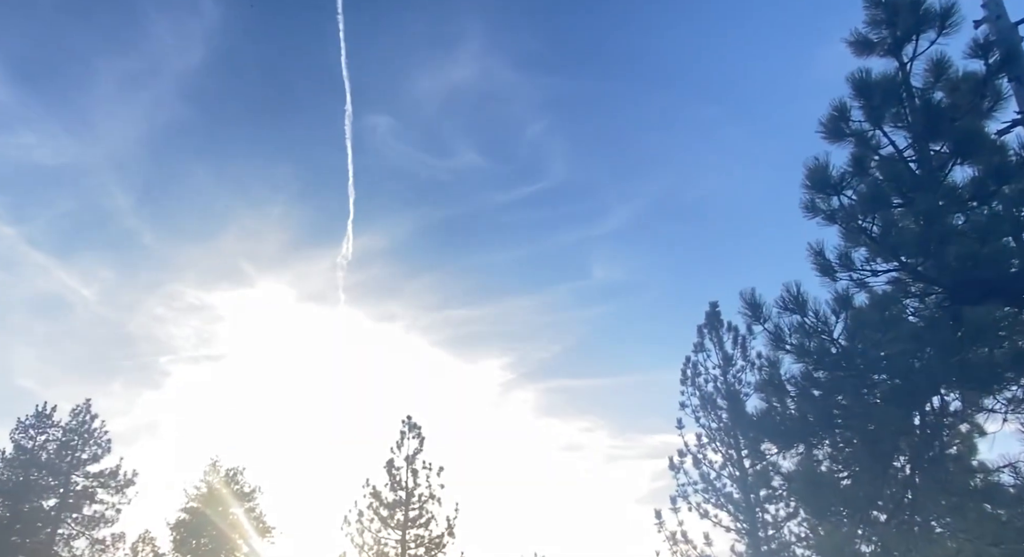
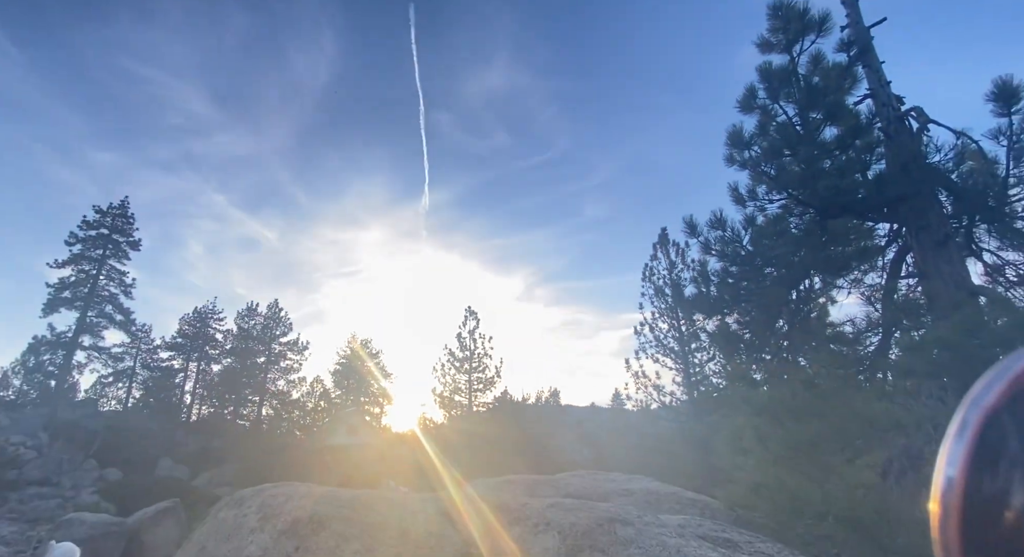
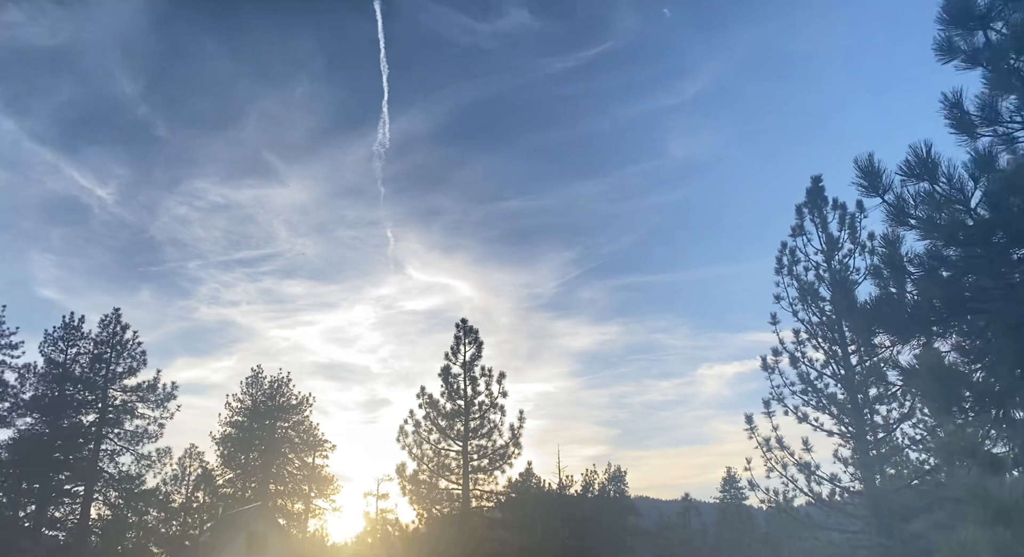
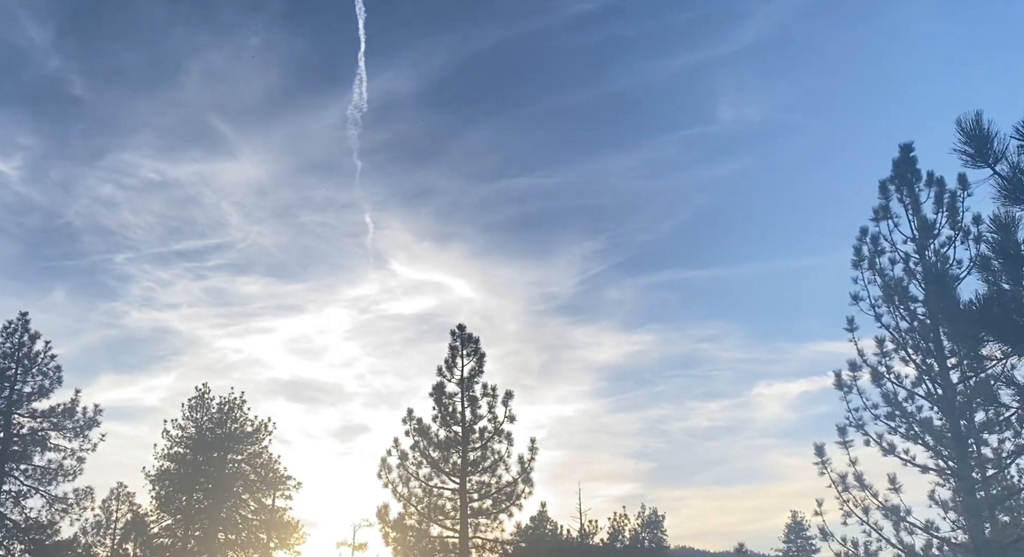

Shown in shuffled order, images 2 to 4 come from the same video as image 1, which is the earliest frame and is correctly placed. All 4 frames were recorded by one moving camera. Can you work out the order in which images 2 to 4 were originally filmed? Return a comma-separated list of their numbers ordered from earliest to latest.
4, 3, 2
